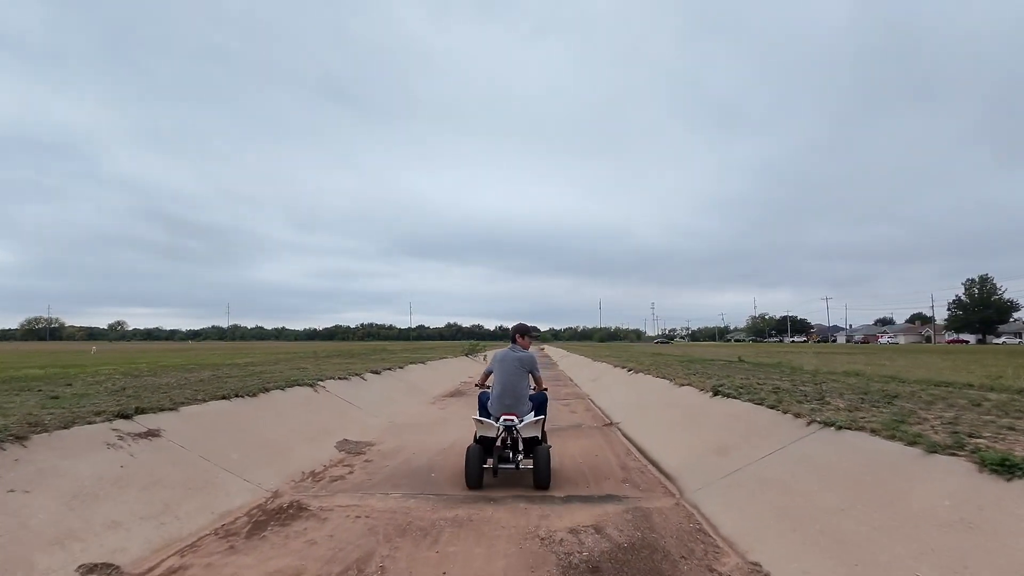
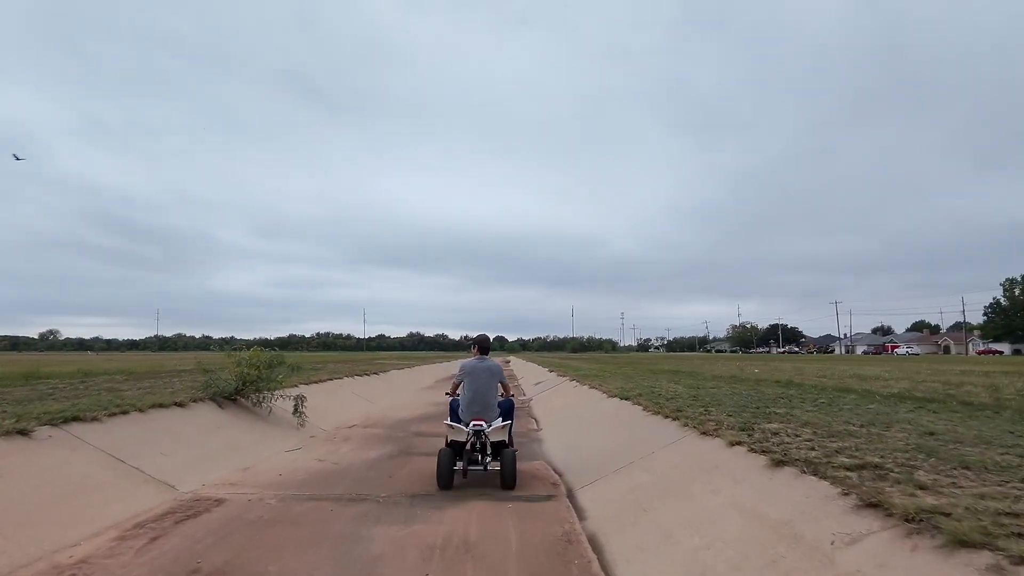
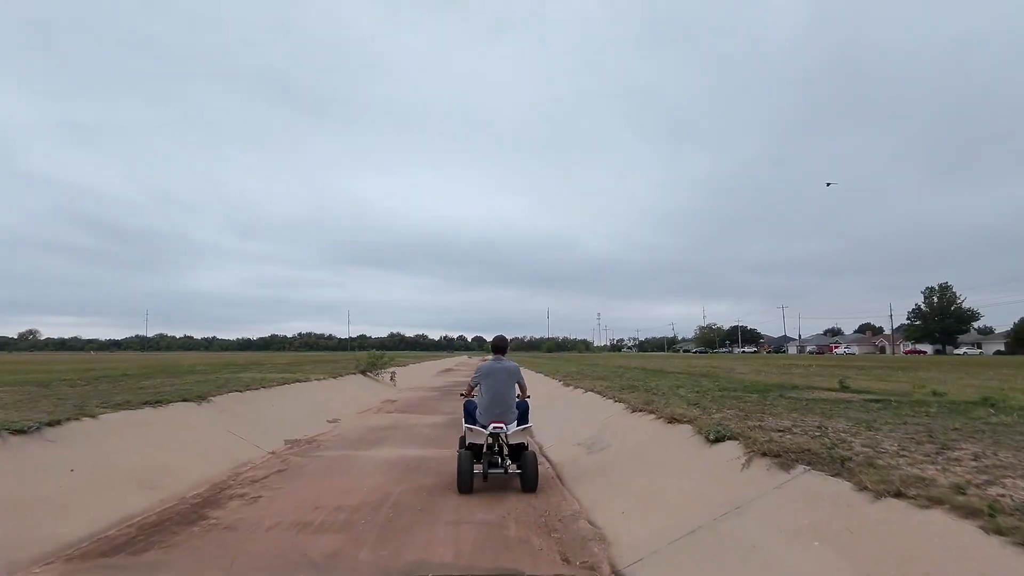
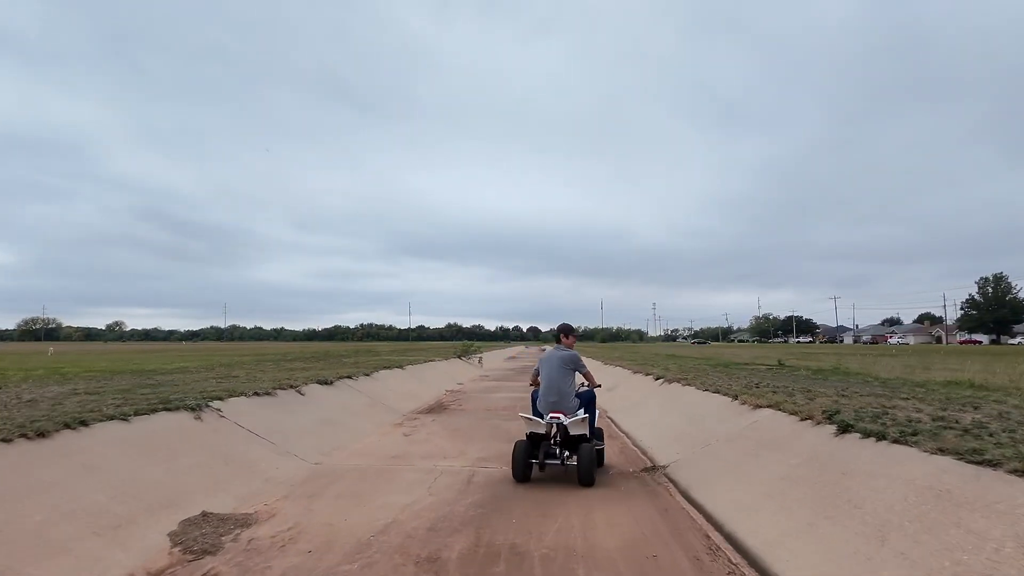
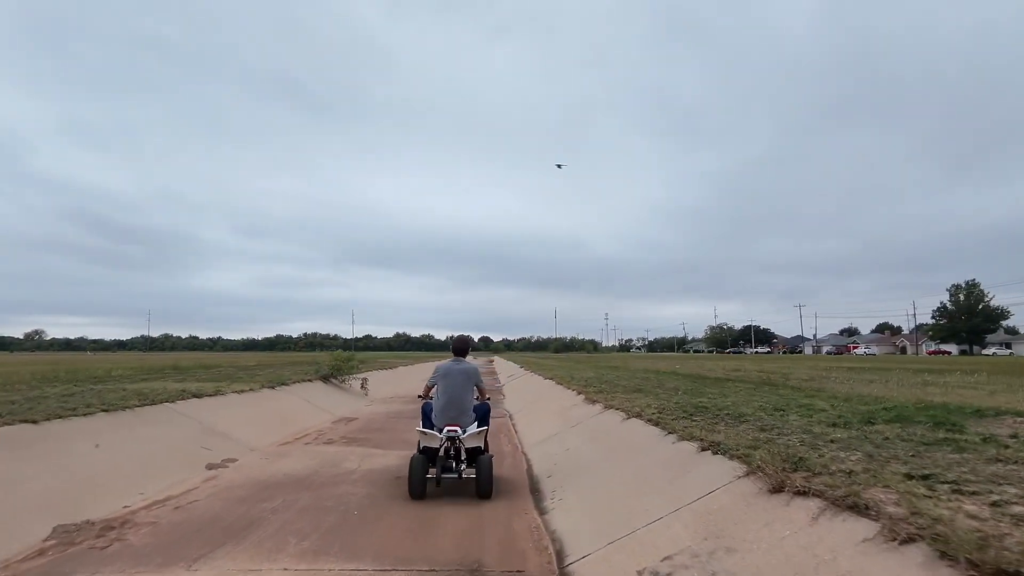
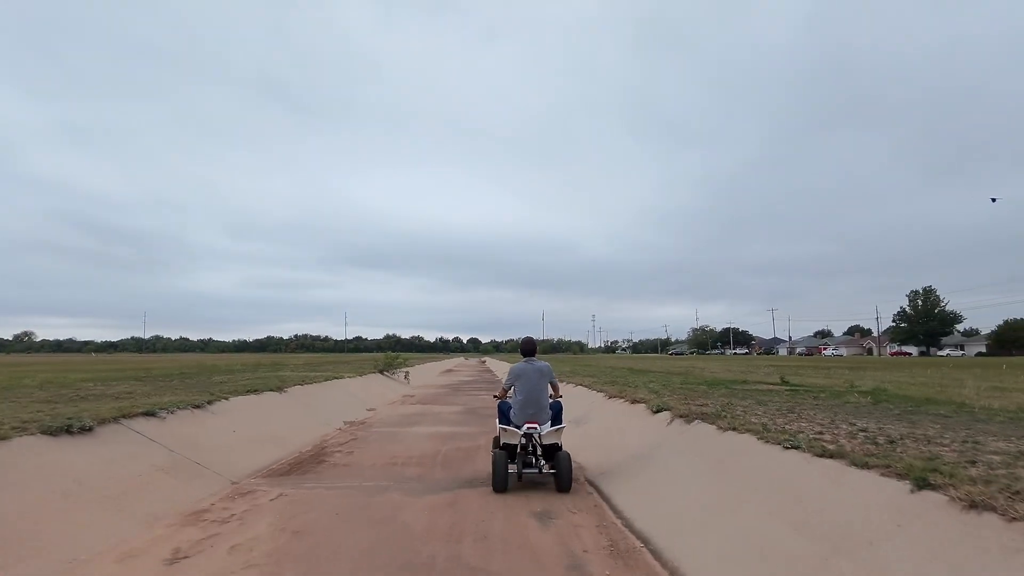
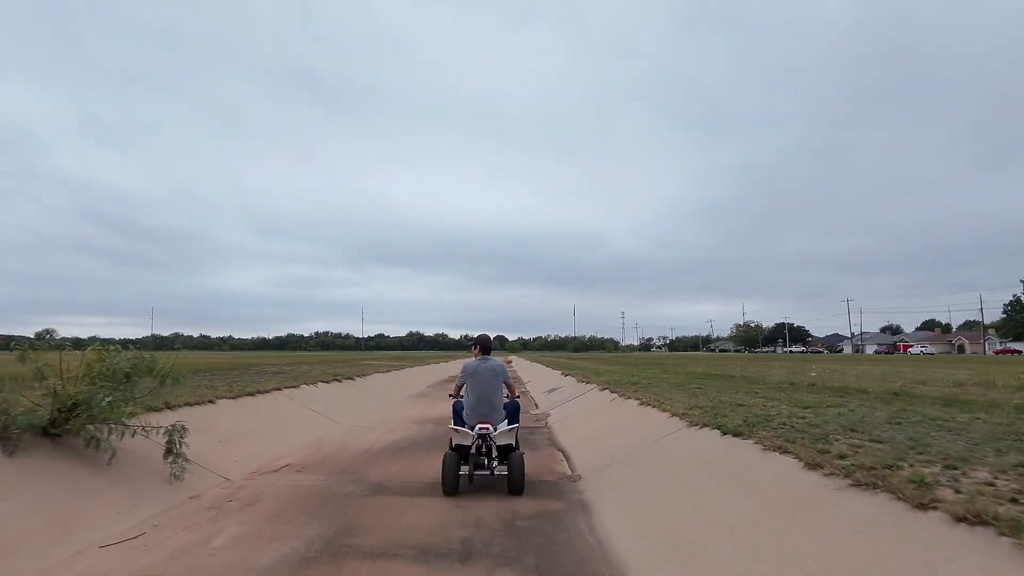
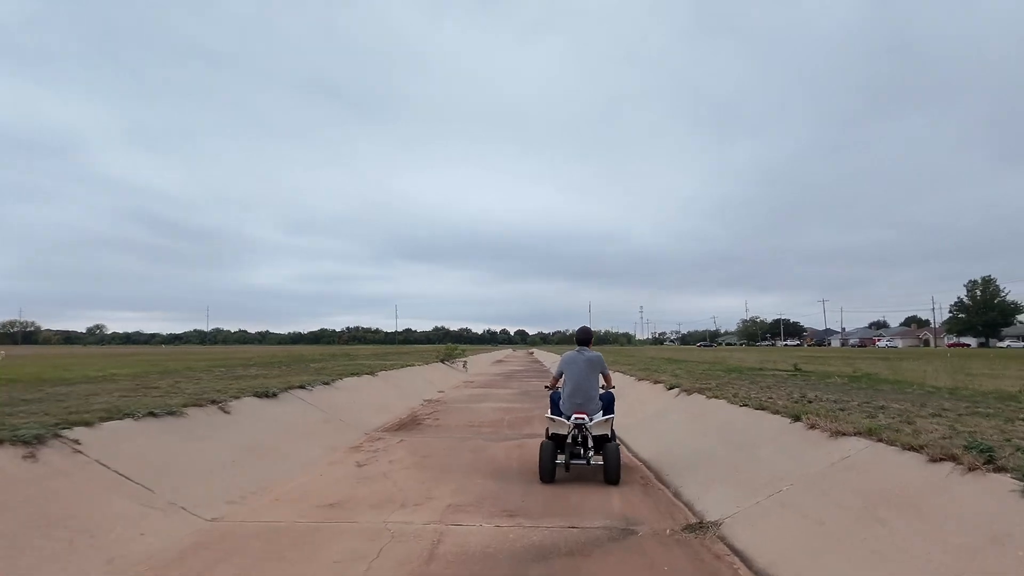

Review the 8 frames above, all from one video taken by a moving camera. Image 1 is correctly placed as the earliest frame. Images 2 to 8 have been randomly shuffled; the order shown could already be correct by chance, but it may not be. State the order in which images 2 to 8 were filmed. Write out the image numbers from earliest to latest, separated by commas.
4, 8, 6, 3, 5, 2, 7
